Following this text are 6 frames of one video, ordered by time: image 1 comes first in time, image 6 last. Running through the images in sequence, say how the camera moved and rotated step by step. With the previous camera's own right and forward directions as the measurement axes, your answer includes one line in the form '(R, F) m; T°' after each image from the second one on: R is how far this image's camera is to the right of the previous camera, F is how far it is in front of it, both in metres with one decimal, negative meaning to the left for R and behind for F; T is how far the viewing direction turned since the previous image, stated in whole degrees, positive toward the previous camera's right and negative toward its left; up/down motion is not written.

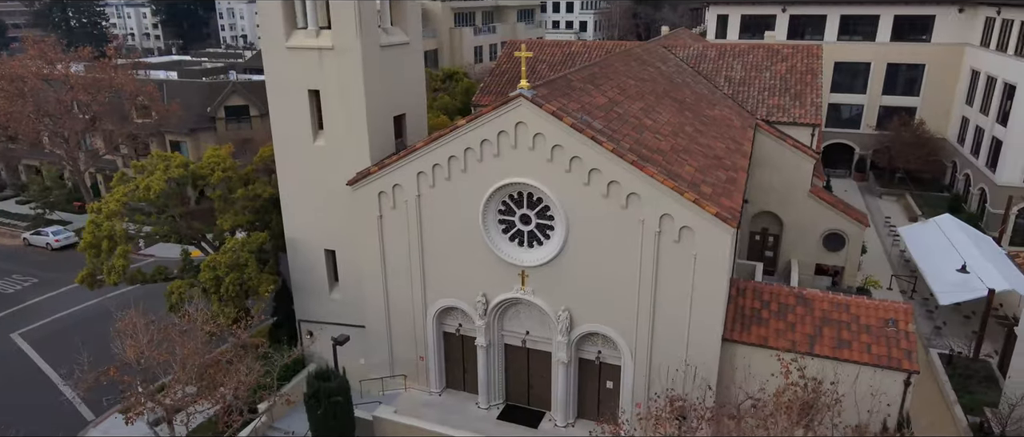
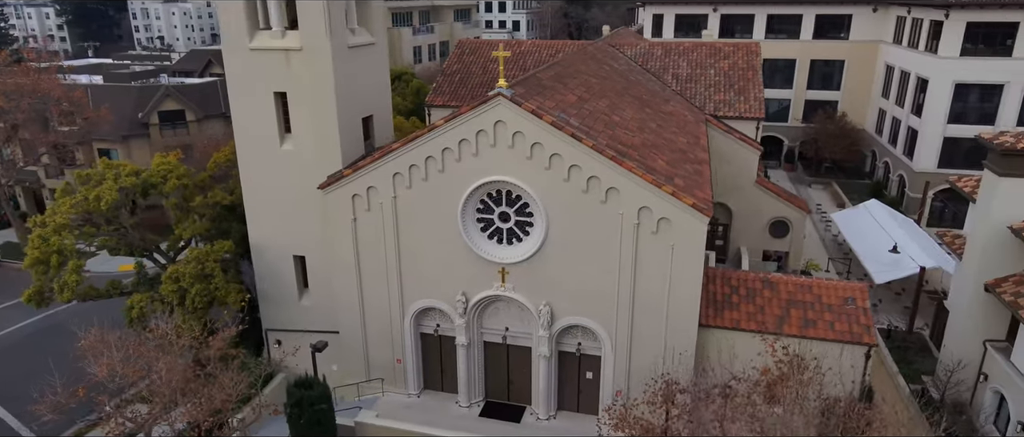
(-1.5, -0.2) m; +6°
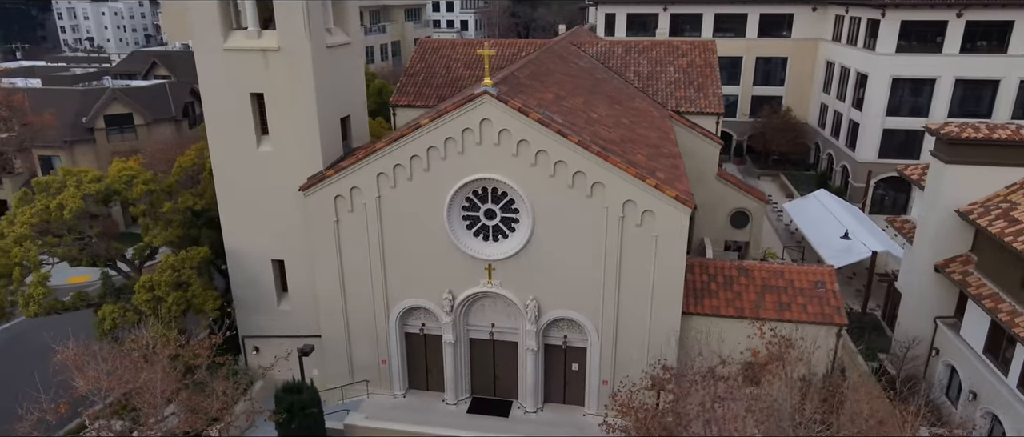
(-1.2, -0.2) m; +5°
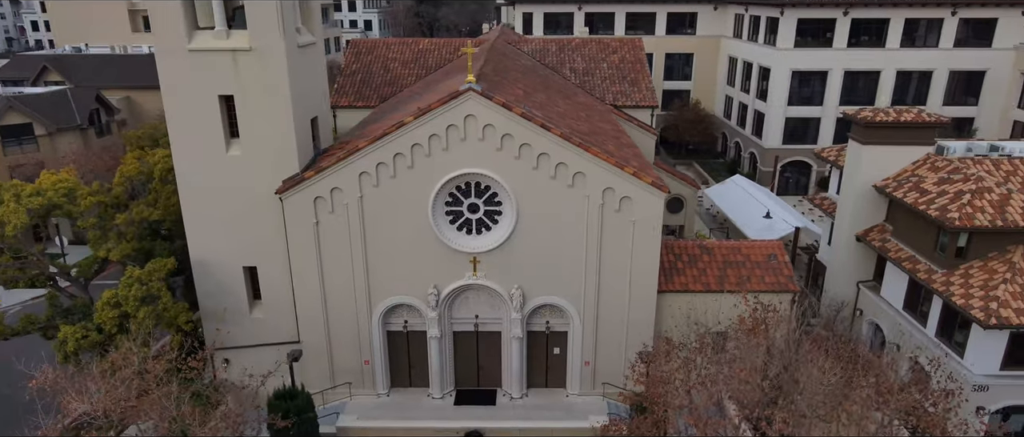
(-2.7, -0.4) m; +9°
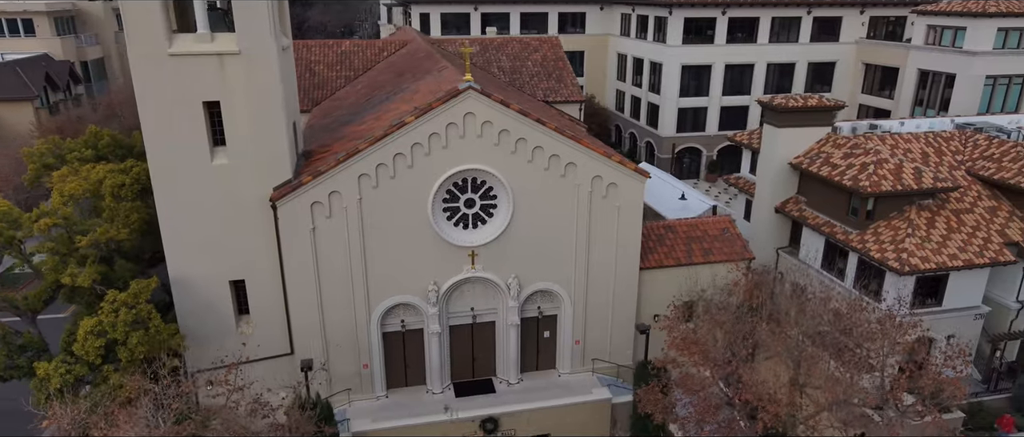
(-4.3, -0.4) m; +12°
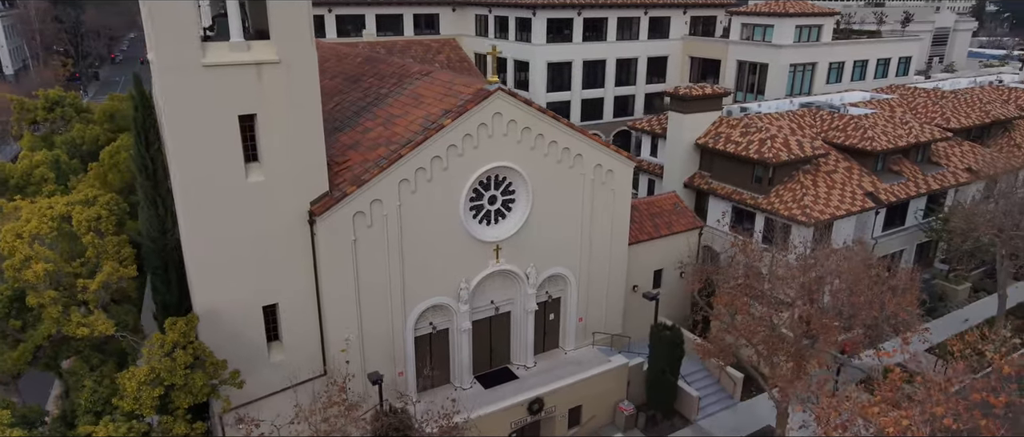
(-7.5, +0.1) m; +18°
